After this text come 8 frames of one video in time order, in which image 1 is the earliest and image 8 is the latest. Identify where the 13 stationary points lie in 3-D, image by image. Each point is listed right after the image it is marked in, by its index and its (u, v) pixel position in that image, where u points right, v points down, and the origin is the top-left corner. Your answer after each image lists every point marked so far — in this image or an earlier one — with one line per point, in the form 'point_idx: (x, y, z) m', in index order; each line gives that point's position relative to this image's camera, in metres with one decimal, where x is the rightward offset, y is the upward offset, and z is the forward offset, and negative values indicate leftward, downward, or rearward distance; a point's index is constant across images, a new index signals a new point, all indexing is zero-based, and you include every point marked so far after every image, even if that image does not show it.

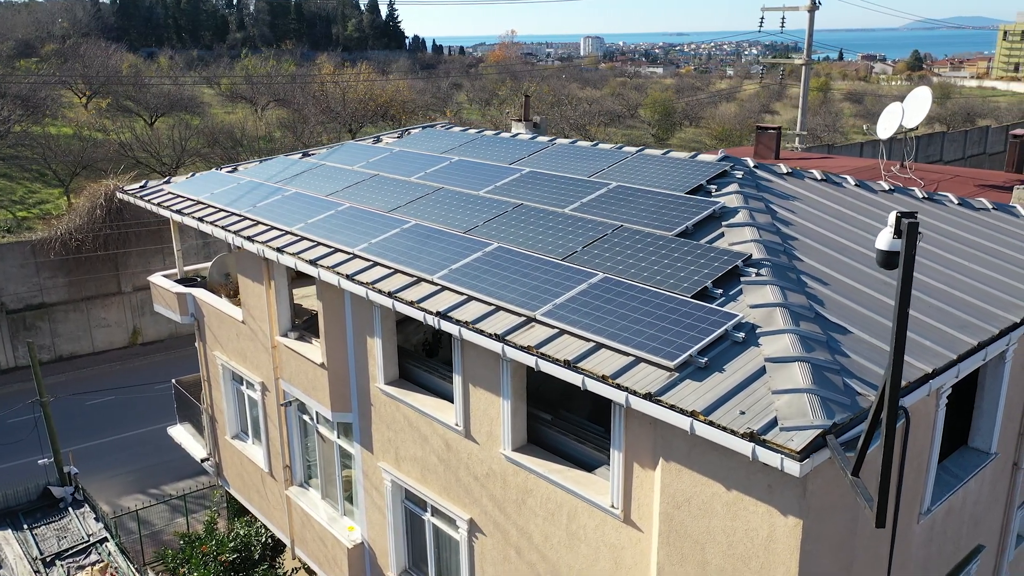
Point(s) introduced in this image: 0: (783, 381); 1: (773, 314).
0: (+2.3, -0.8, +6.3) m
1: (+2.5, -0.2, +7.3) m
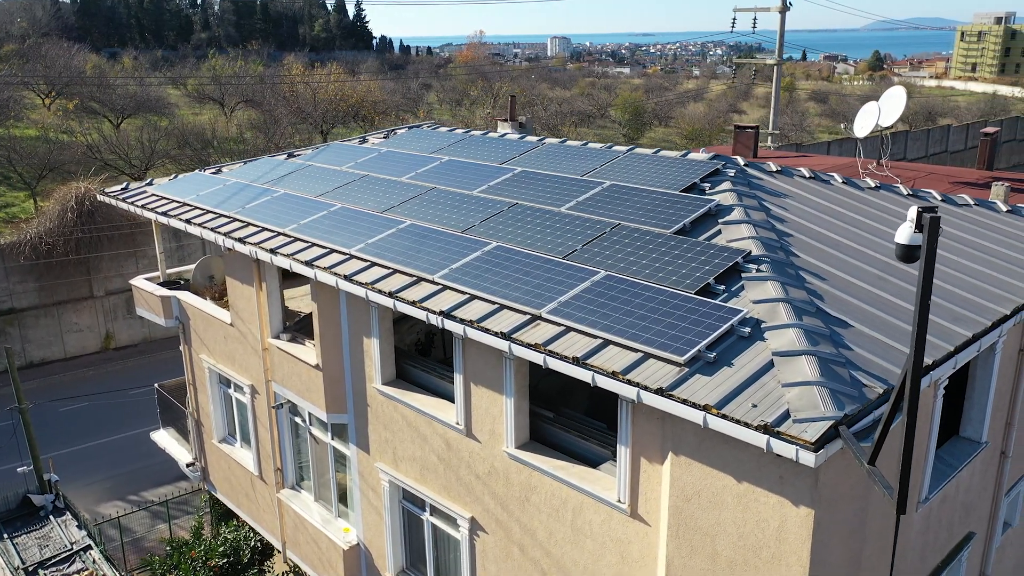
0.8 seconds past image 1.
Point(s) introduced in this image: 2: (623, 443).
0: (+2.4, -0.7, +6.5) m
1: (+2.6, -0.2, +7.4) m
2: (+1.1, -1.6, +7.8) m
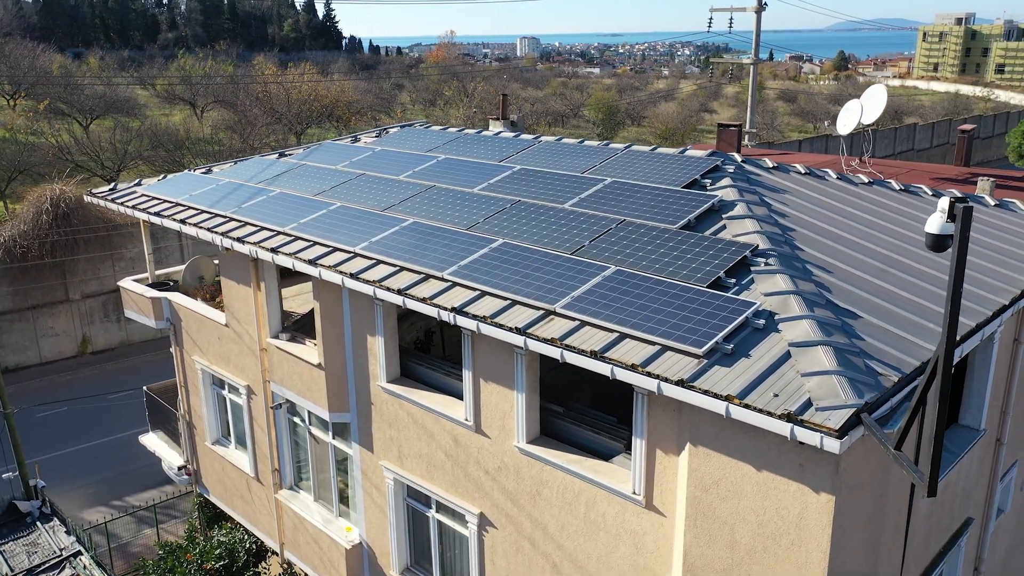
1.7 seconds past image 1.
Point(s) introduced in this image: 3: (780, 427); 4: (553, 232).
0: (+2.6, -0.7, +6.6) m
1: (+2.8, -0.1, +7.6) m
2: (+1.3, -1.5, +7.9) m
3: (+2.1, -1.1, +6.0) m
4: (+0.5, +0.7, +9.9) m
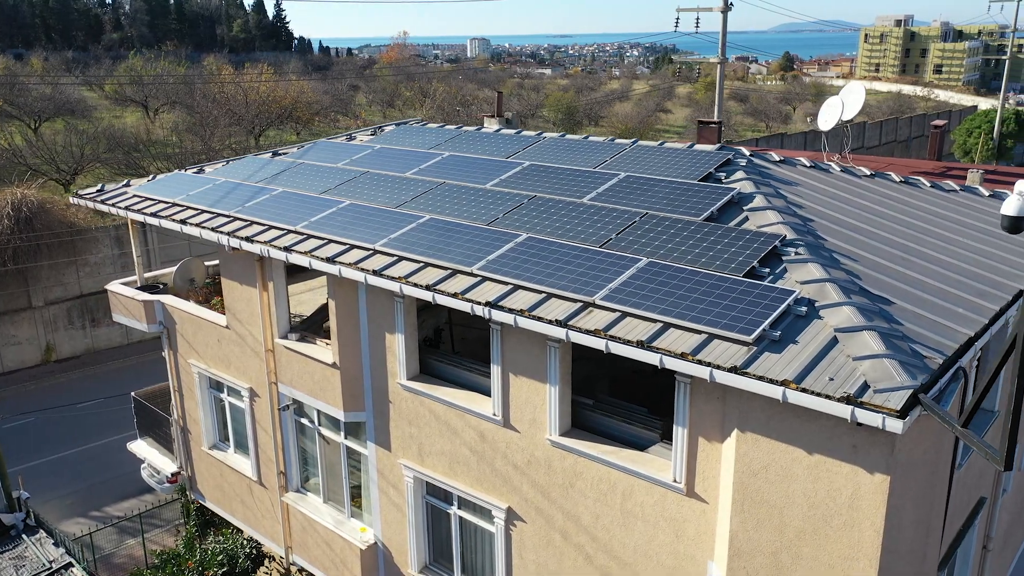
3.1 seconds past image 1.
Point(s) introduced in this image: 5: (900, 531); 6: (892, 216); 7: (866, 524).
0: (+3.1, -0.5, +6.8) m
1: (+3.2, 0.0, +7.8) m
2: (+1.8, -1.4, +8.0) m
3: (+2.7, -1.0, +6.2) m
4: (+0.9, +0.8, +10.0) m
5: (+3.4, -2.2, +6.7) m
6: (+5.3, +1.0, +10.5) m
7: (+3.1, -2.1, +6.6) m
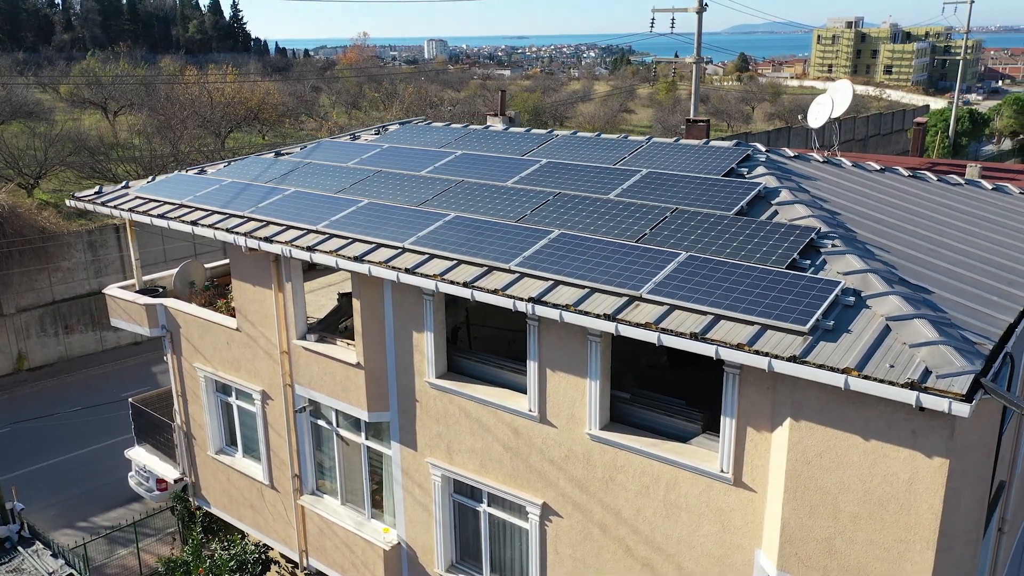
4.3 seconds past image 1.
0: (+3.7, -0.4, +7.0) m
1: (+3.7, +0.1, +7.9) m
2: (+2.3, -1.4, +8.1) m
3: (+3.3, -0.9, +6.3) m
4: (+1.3, +0.9, +10.0) m
5: (+4.0, -2.1, +6.9) m
6: (+5.7, +1.1, +10.8) m
7: (+3.7, -2.0, +6.8) m
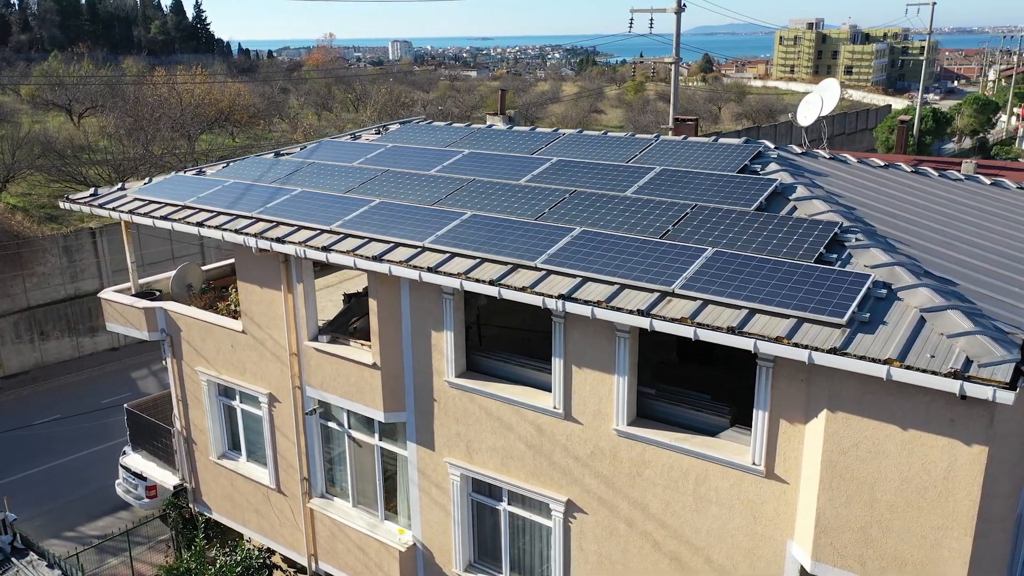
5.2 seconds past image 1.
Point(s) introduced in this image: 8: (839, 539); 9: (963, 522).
0: (+4.1, -0.4, +7.1) m
1: (+4.1, +0.2, +8.1) m
2: (+2.7, -1.3, +8.2) m
3: (+3.7, -0.8, +6.4) m
4: (+1.6, +0.9, +10.1) m
5: (+4.5, -2.0, +7.1) m
6: (+6.0, +1.2, +11.0) m
7: (+4.1, -1.9, +7.0) m
8: (+3.4, -2.6, +7.8) m
9: (+4.2, -2.2, +7.0) m
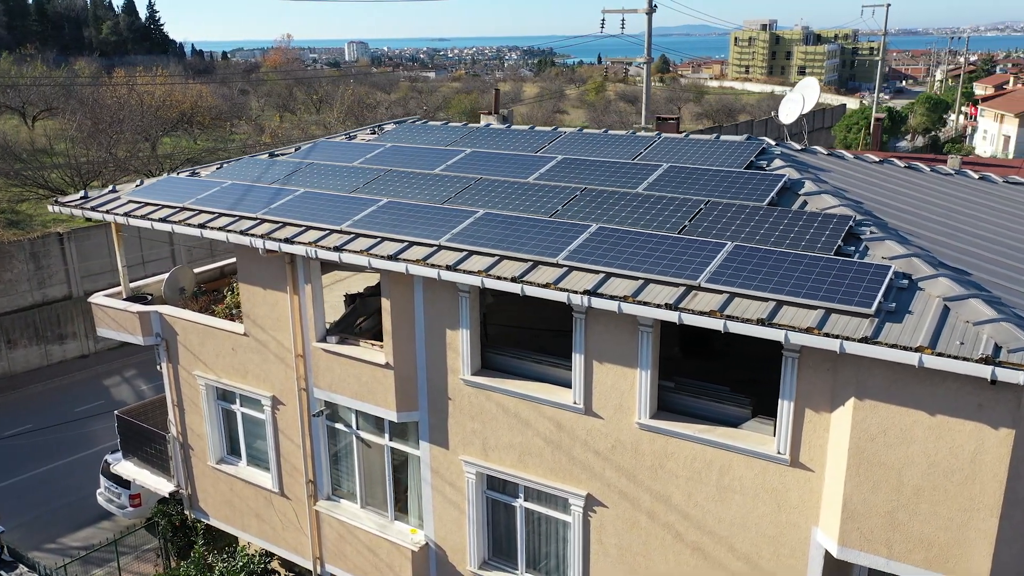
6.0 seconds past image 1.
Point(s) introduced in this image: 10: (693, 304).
0: (+4.5, -0.2, +7.3) m
1: (+4.4, +0.3, +8.3) m
2: (+3.0, -1.2, +8.4) m
3: (+4.1, -0.7, +6.7) m
4: (+1.8, +1.0, +10.2) m
5: (+4.9, -1.9, +7.3) m
6: (+6.1, +1.3, +11.3) m
7: (+4.5, -1.8, +7.2) m
8: (+3.7, -2.5, +8.0) m
9: (+4.6, -2.1, +7.3) m
10: (+2.0, -0.2, +8.2) m
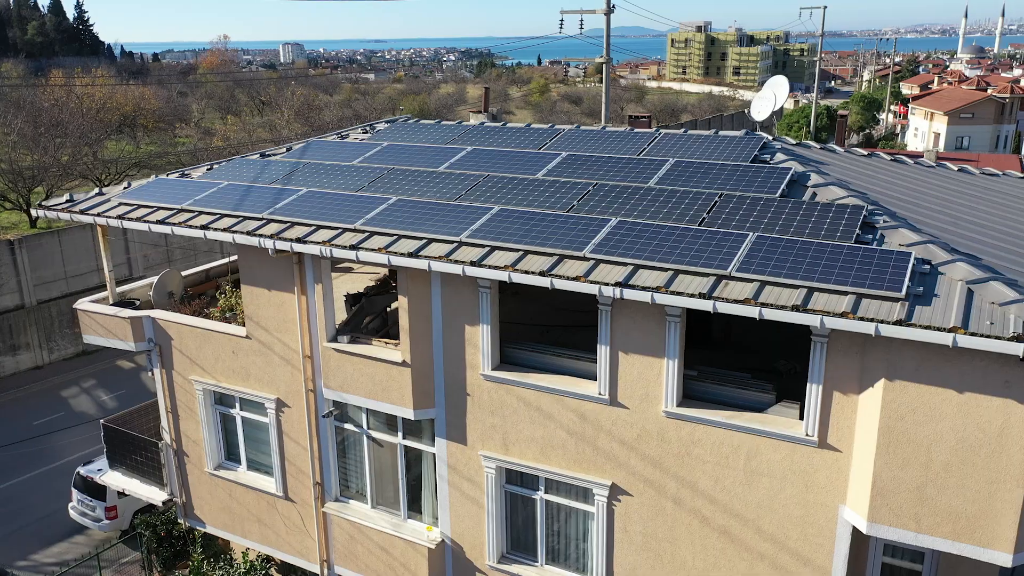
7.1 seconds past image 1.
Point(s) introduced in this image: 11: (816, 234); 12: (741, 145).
0: (+4.9, -0.1, +7.7) m
1: (+4.8, +0.5, +8.7) m
2: (+3.5, -1.1, +8.7) m
3: (+4.6, -0.6, +7.0) m
4: (+2.1, +1.1, +10.4) m
5: (+5.4, -1.7, +7.7) m
6: (+6.3, +1.5, +11.8) m
7: (+5.1, -1.6, +7.6) m
8: (+4.2, -2.3, +8.3) m
9: (+5.1, -1.9, +7.7) m
10: (+2.4, -0.1, +8.5) m
11: (+3.7, +0.7, +9.3) m
12: (+3.7, +2.4, +12.4) m
